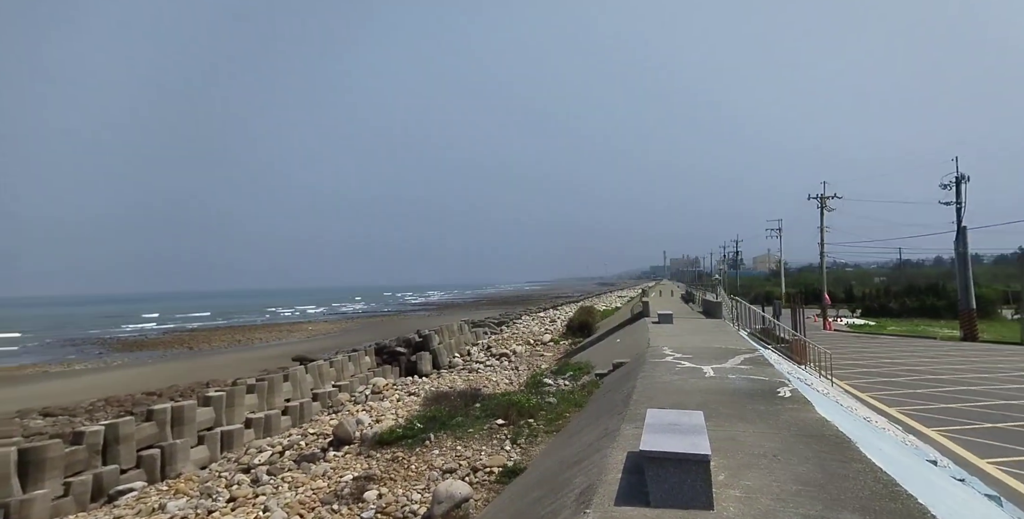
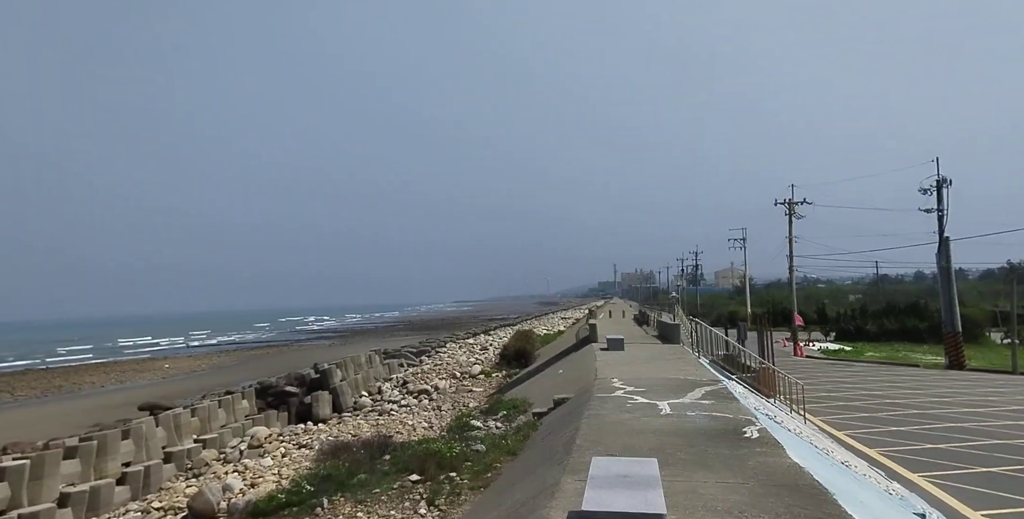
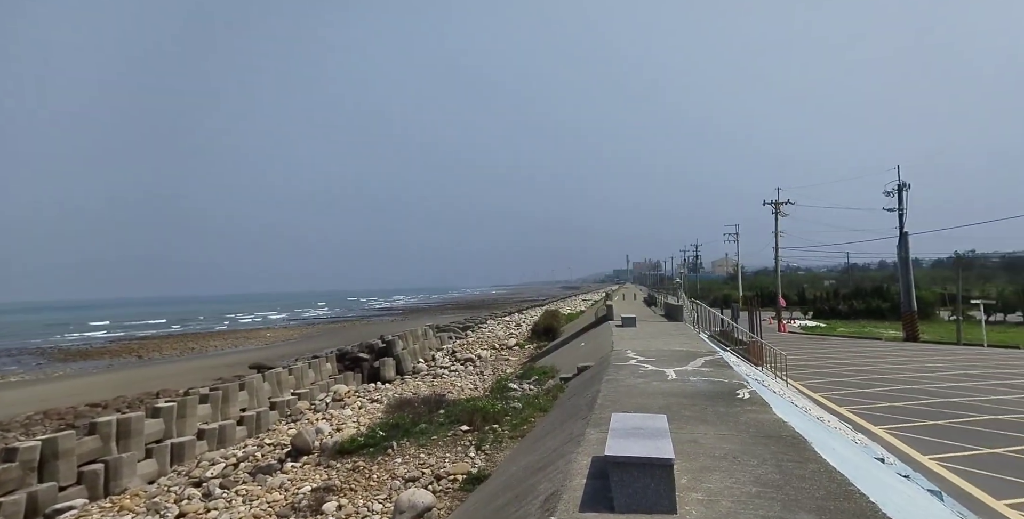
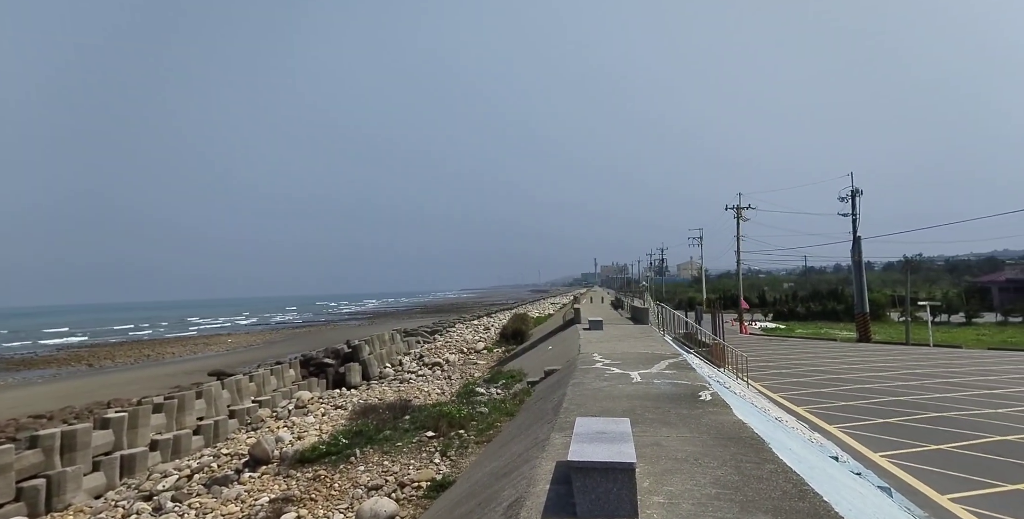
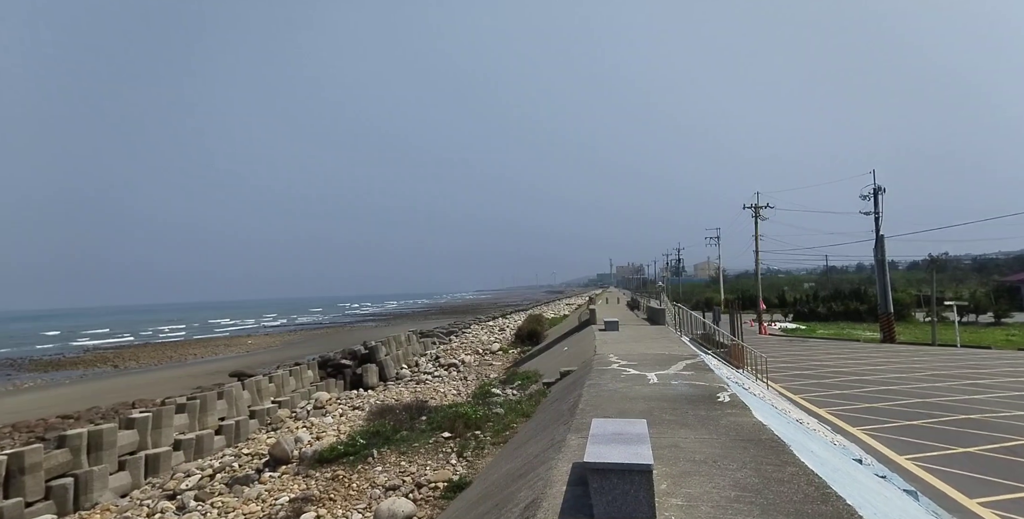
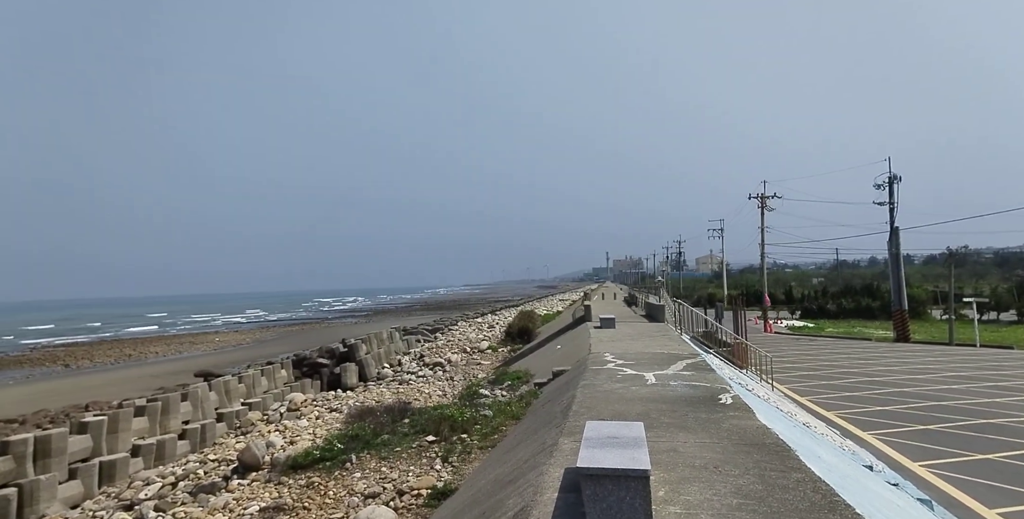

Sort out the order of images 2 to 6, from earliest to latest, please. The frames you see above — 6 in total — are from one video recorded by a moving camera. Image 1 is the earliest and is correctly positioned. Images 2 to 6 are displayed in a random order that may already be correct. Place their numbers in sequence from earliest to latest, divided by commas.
3, 4, 5, 2, 6
